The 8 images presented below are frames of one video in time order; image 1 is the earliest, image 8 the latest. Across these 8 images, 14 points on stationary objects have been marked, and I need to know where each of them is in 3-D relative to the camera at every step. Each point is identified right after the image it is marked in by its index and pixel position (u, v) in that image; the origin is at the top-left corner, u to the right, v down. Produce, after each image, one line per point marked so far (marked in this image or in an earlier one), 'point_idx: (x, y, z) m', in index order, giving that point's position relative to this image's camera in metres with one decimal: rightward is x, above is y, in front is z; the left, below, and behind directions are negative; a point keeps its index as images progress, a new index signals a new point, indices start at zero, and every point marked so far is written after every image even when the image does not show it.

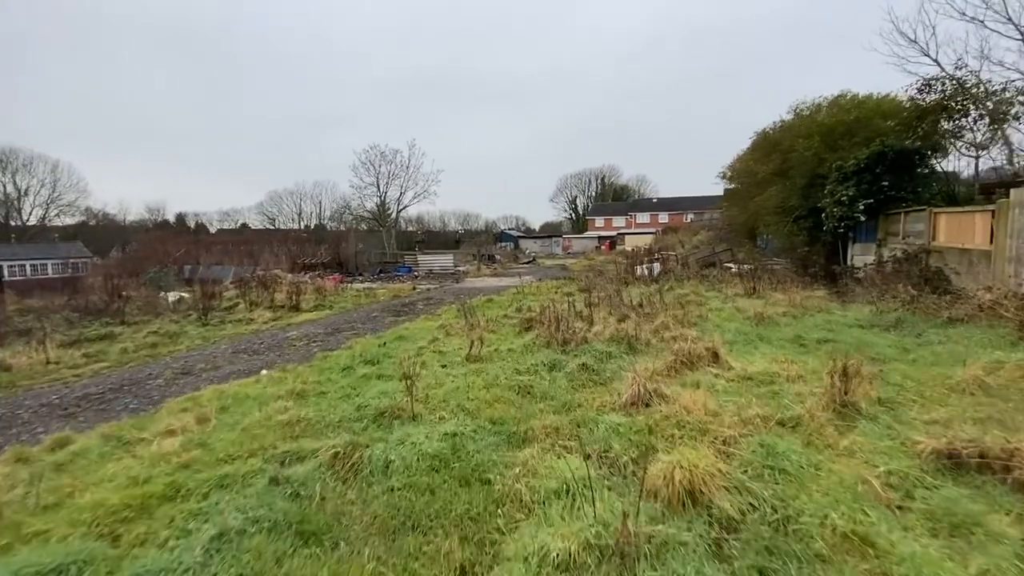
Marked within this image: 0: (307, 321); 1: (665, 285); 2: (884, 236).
0: (-4.9, -0.8, +11.1) m
1: (+4.5, 0.0, +13.7) m
2: (+9.3, +1.3, +11.7) m
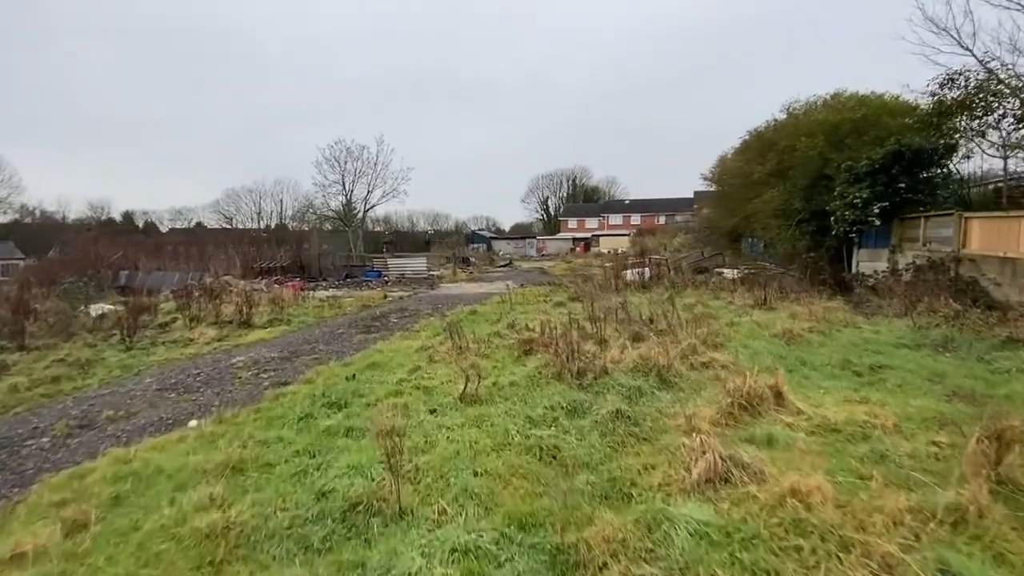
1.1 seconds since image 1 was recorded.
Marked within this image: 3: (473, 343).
0: (-5.1, -1.1, +9.4) m
1: (+4.1, -0.2, +12.6) m
2: (+9.0, +1.1, +11.0) m
3: (-0.6, -0.9, +7.7) m
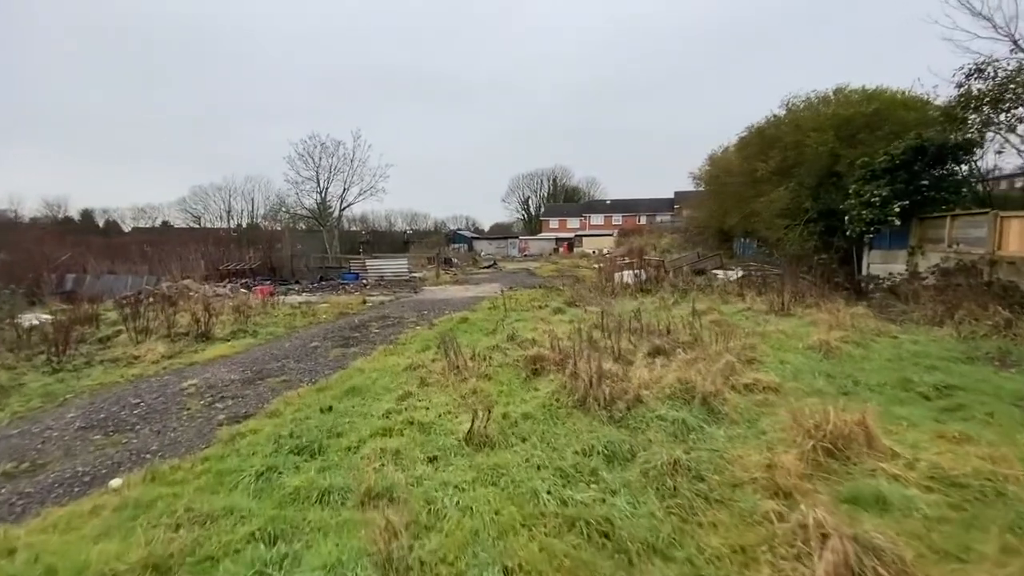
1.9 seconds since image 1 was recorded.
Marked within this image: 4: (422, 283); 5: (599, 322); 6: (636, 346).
0: (-5.1, -1.2, +8.1) m
1: (+4.0, -0.3, +11.7) m
2: (+8.9, +1.0, +10.3) m
3: (-0.6, -1.0, +6.6) m
4: (-3.8, +0.2, +19.7) m
5: (+1.7, -0.7, +9.3) m
6: (+1.9, -0.9, +7.1) m
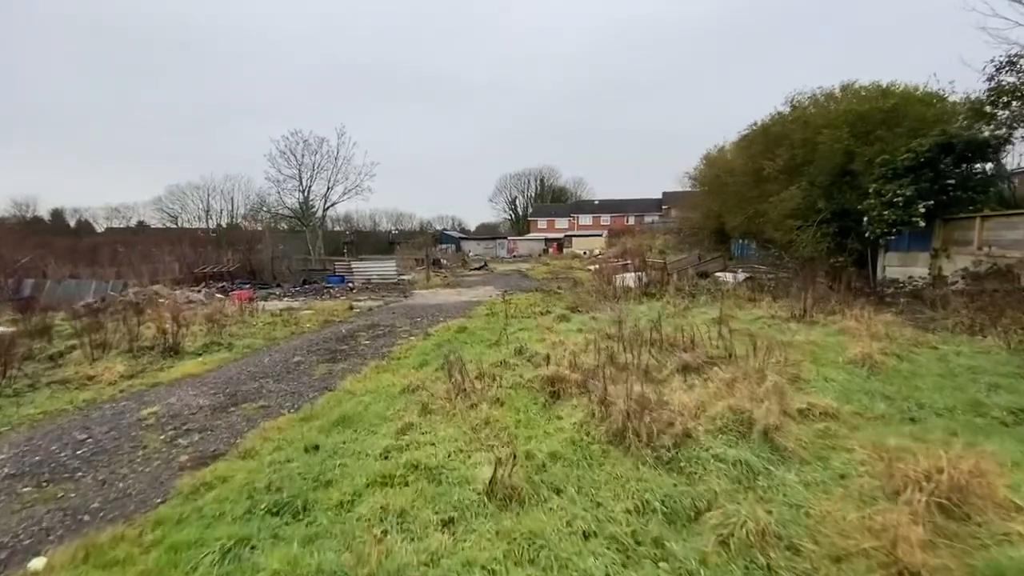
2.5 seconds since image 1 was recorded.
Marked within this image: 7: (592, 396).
0: (-4.9, -1.4, +7.1) m
1: (+4.0, -0.4, +11.0) m
2: (+8.9, +0.9, +9.8) m
3: (-0.4, -1.2, +5.8) m
4: (-4.0, +0.1, +18.7) m
5: (+1.8, -0.8, +8.5) m
6: (+2.0, -1.0, +6.3) m
7: (+0.9, -1.2, +5.1) m
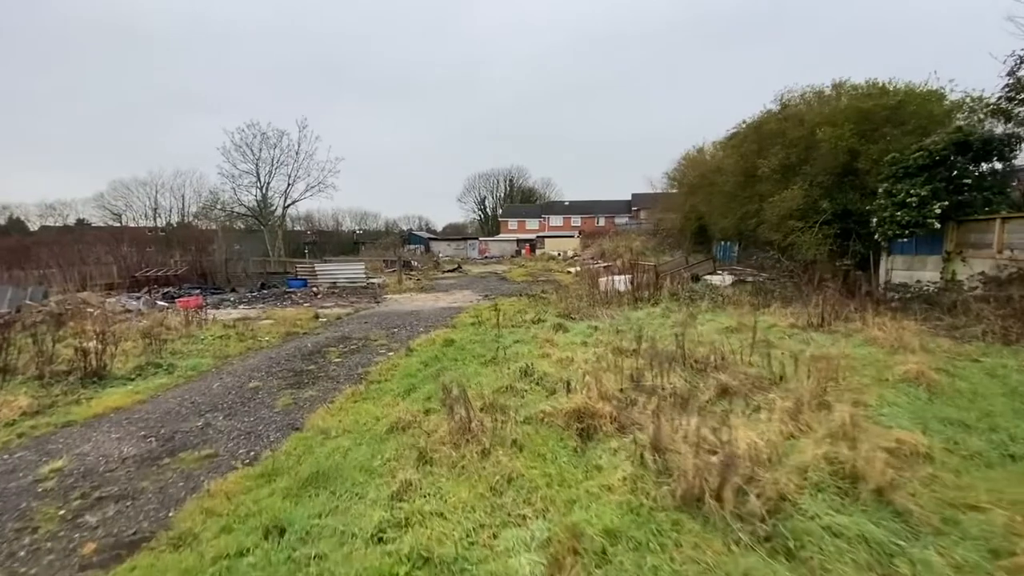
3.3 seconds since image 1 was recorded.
0: (-4.8, -1.5, +5.7) m
1: (+3.7, -0.5, +10.2) m
2: (+8.8, +0.8, +9.3) m
3: (-0.2, -1.3, +4.7) m
4: (-4.8, -0.1, +17.3) m
5: (+1.8, -0.9, +7.5) m
6: (+2.1, -1.1, +5.4) m
7: (+1.1, -1.3, +4.0) m
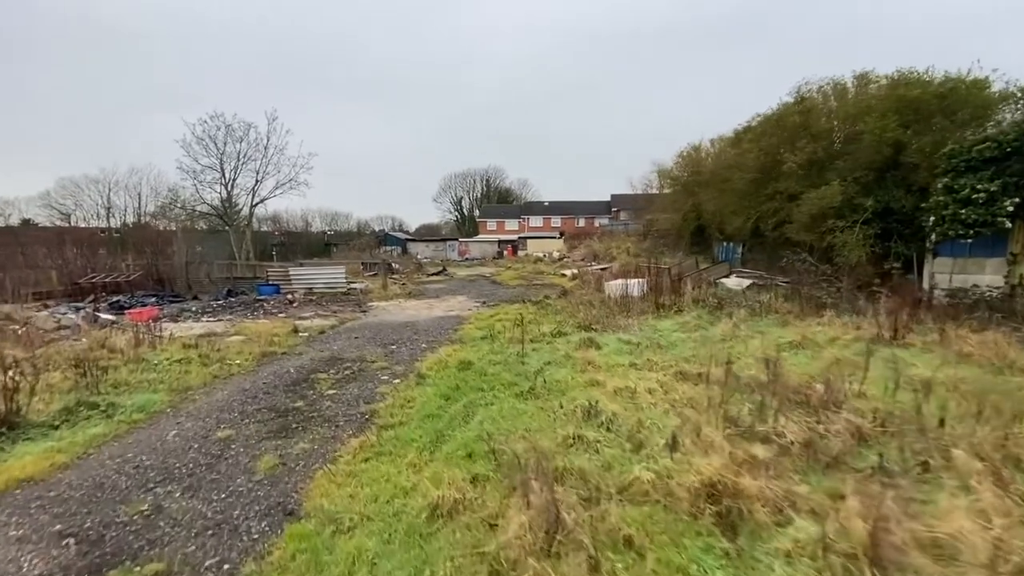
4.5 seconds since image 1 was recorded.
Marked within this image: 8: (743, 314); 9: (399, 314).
0: (-4.2, -1.7, +4.0) m
1: (+4.1, -0.7, +9.0) m
2: (+9.2, +0.7, +8.4) m
3: (+0.4, -1.5, +3.3) m
4: (-4.9, -0.3, +15.6) m
5: (+2.3, -1.1, +6.2) m
6: (+2.8, -1.3, +4.1) m
7: (+1.8, -1.4, +2.7) m
8: (+4.8, -0.5, +9.8) m
9: (-3.0, -0.7, +12.6) m
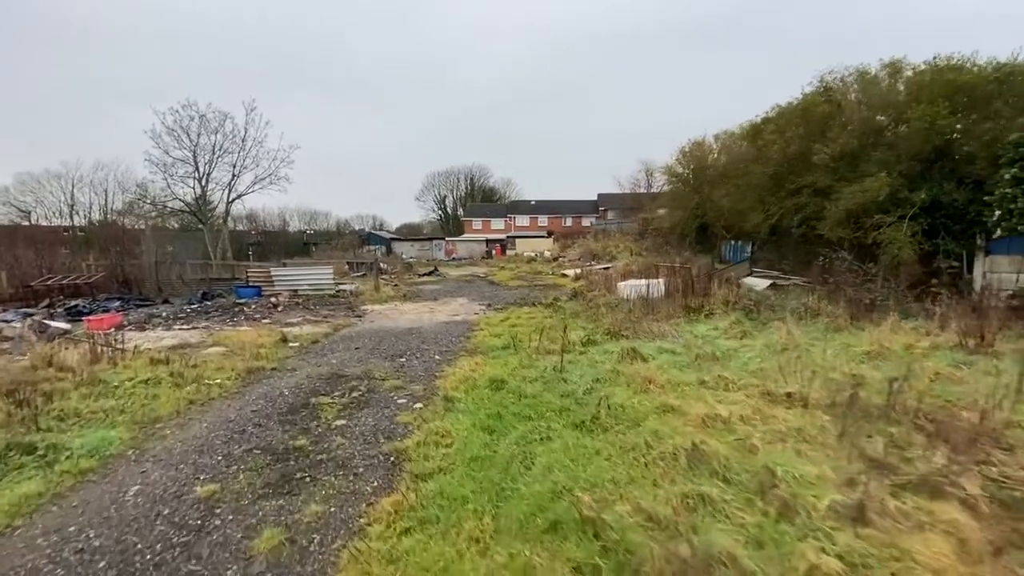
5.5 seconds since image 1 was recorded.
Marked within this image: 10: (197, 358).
0: (-3.6, -1.8, +2.7) m
1: (+4.5, -0.7, +8.1) m
2: (+9.6, +0.7, +7.7) m
3: (+1.1, -1.5, +2.2) m
4: (-4.7, -0.4, +14.3) m
5: (+2.8, -1.1, +5.2) m
6: (+3.4, -1.3, +3.1) m
7: (+2.5, -1.5, +1.7) m
8: (+5.2, -0.6, +8.9) m
9: (-2.7, -0.8, +11.4) m
10: (-5.0, -1.1, +7.4) m
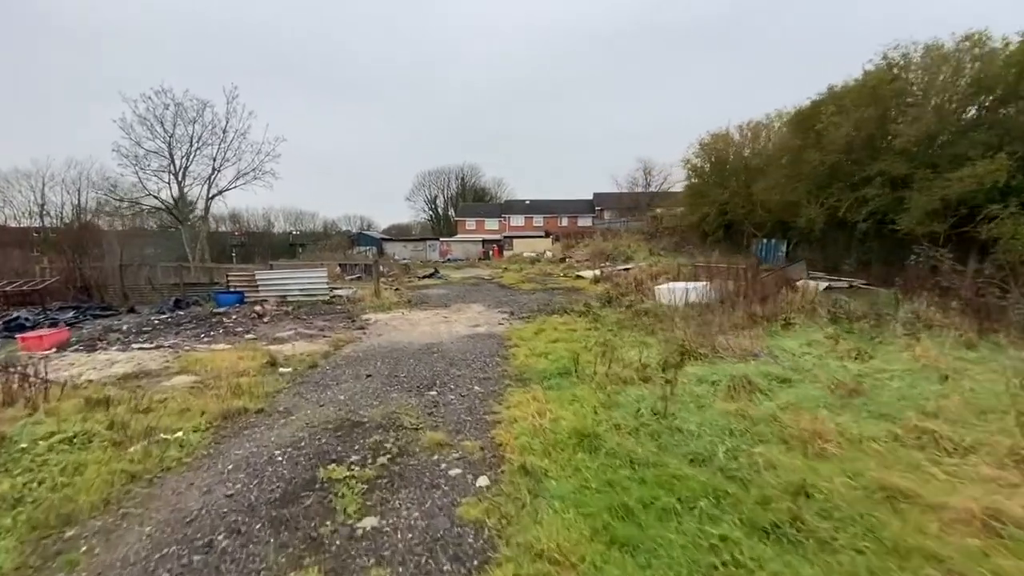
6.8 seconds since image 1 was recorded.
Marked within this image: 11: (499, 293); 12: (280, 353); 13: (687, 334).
0: (-2.6, -1.9, +0.8) m
1: (+5.3, -0.8, +6.4) m
2: (+10.4, +0.6, +6.1) m
3: (+2.0, -1.6, +0.4) m
4: (-4.1, -0.5, +12.4) m
5: (+3.7, -1.2, +3.5) m
6: (+4.3, -1.4, +1.4) m
7: (+3.4, -1.6, -0.1) m
8: (+6.0, -0.6, +7.2) m
9: (-2.0, -0.9, +9.5) m
10: (-4.2, -1.2, +5.5) m
11: (-0.4, -0.2, +15.5) m
12: (-3.9, -1.1, +7.7) m
13: (+3.0, -0.8, +7.9) m
